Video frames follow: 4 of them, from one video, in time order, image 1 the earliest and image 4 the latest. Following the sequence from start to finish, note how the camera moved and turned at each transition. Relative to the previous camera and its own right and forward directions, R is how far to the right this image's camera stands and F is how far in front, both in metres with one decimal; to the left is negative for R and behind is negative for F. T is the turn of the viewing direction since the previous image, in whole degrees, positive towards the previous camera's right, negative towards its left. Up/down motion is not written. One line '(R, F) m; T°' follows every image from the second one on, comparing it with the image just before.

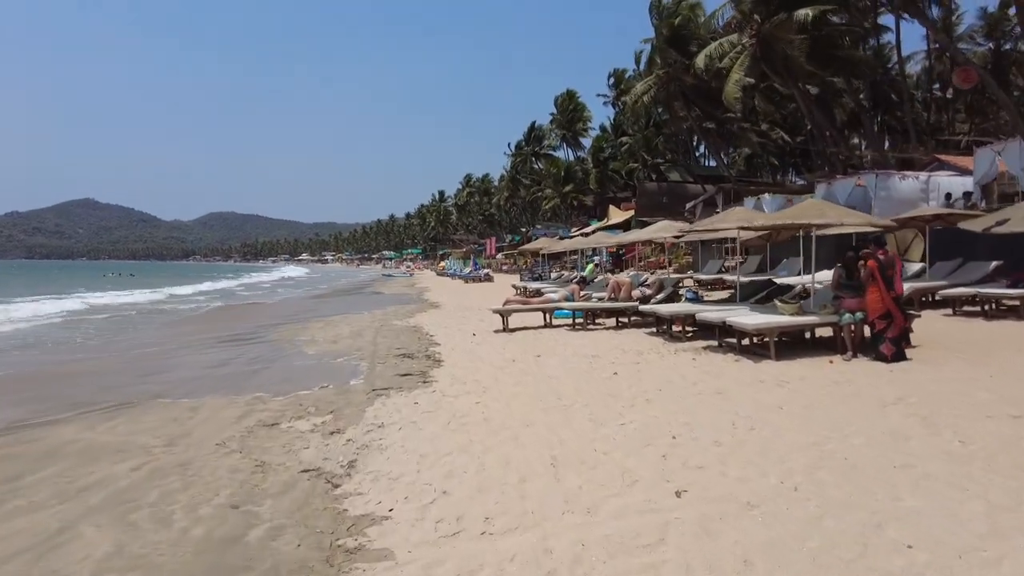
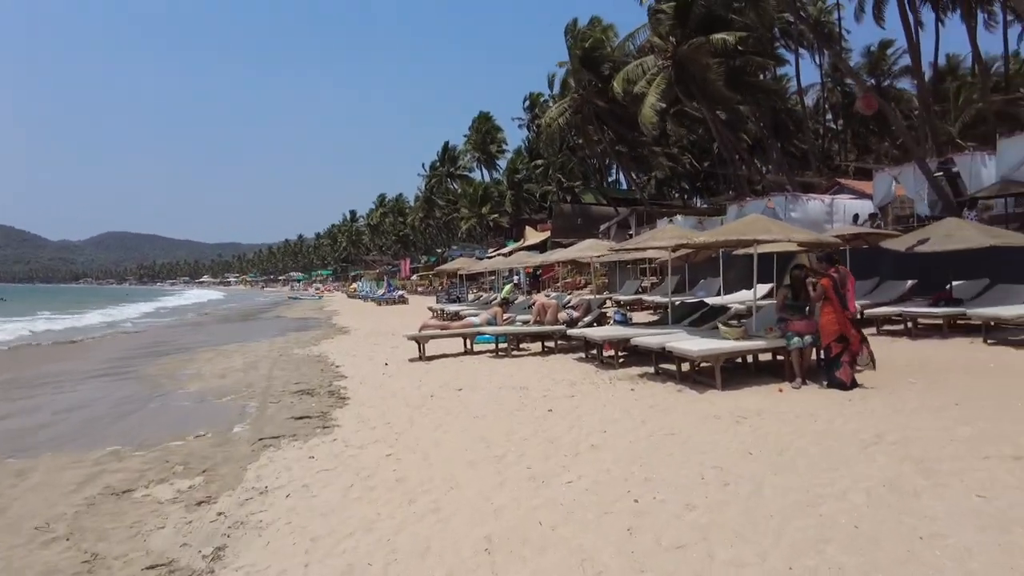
(0.0, +1.0) m; +7°
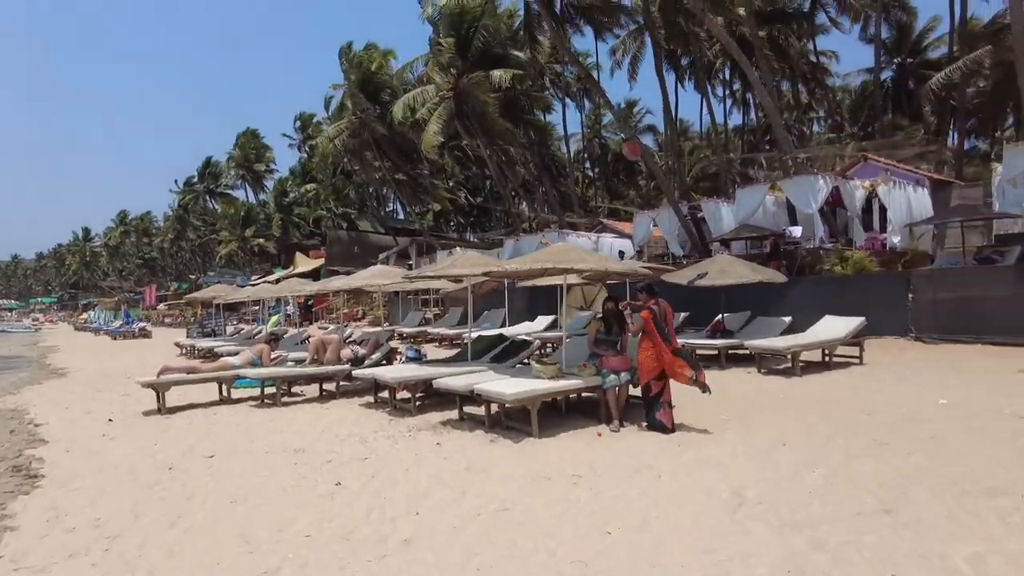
(-0.1, +1.3) m; +19°
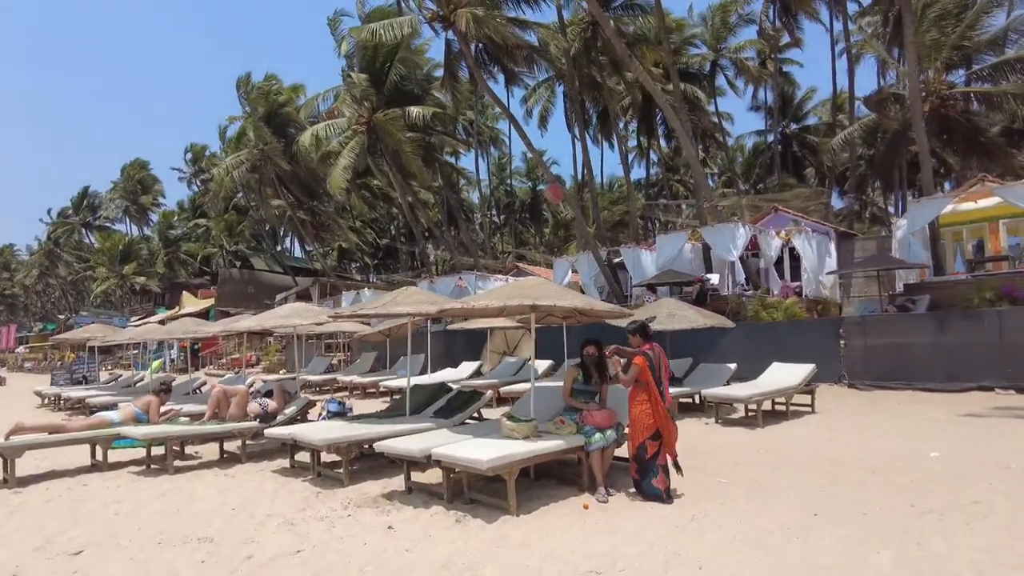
(-0.6, +1.1) m; +9°
